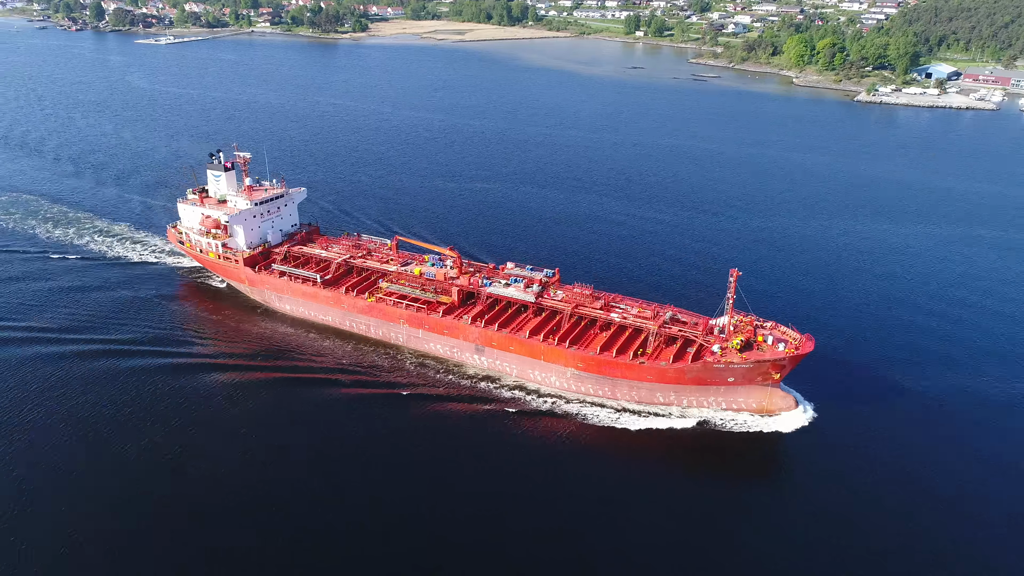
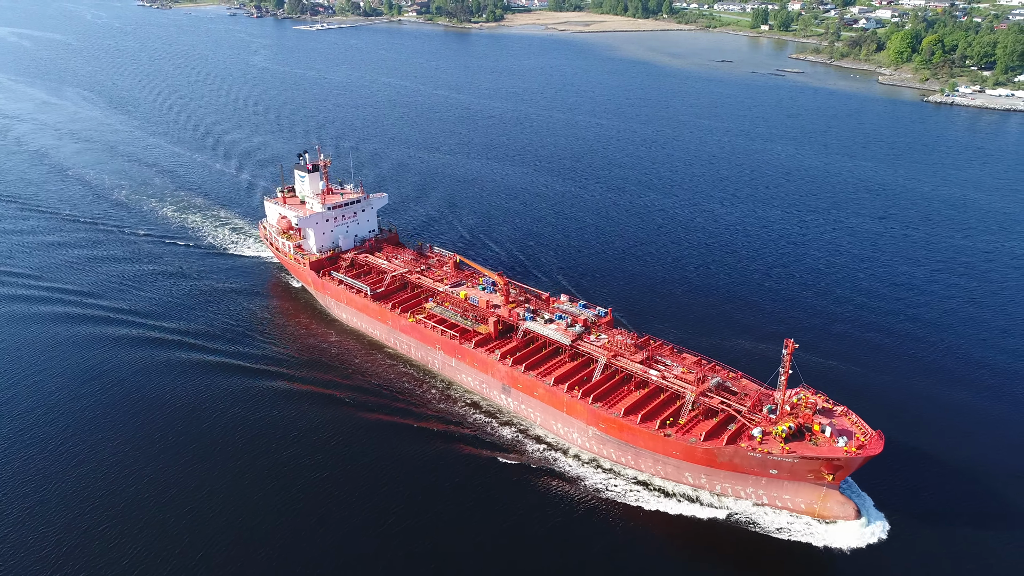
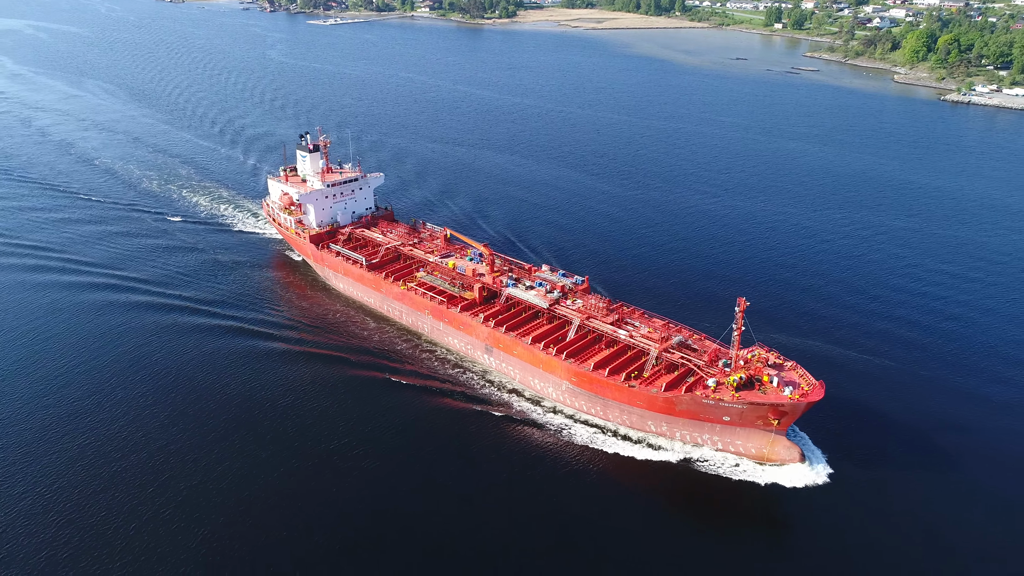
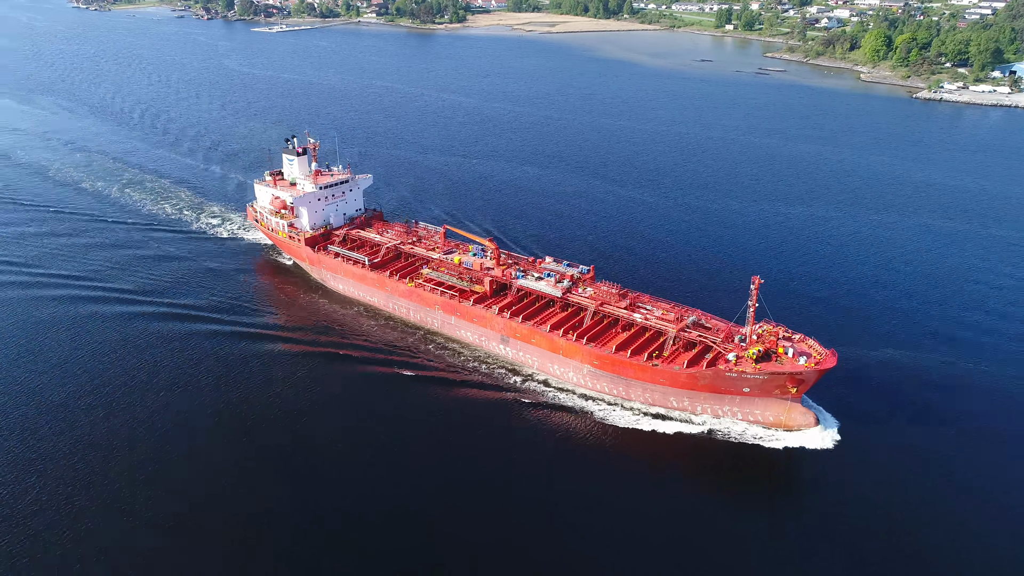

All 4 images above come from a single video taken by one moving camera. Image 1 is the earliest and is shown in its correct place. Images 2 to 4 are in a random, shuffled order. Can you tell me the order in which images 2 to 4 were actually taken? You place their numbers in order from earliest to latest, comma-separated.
4, 3, 2
